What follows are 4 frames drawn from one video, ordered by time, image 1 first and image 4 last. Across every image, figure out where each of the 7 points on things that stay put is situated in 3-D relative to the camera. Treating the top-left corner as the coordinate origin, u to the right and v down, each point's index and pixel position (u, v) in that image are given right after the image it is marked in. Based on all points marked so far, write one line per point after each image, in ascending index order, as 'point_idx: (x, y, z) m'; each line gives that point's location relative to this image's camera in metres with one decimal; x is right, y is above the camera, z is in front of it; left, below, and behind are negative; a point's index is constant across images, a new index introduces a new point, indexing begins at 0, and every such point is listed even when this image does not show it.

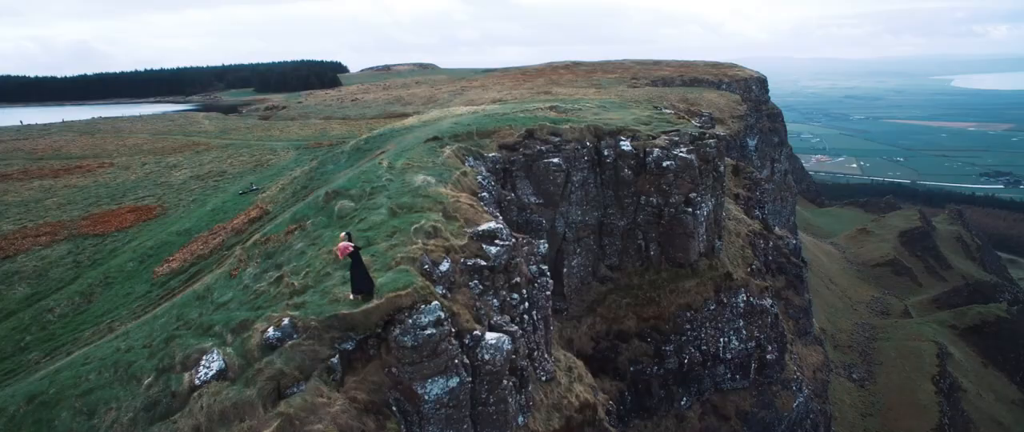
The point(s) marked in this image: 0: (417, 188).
0: (-3.0, +0.8, +19.7) m
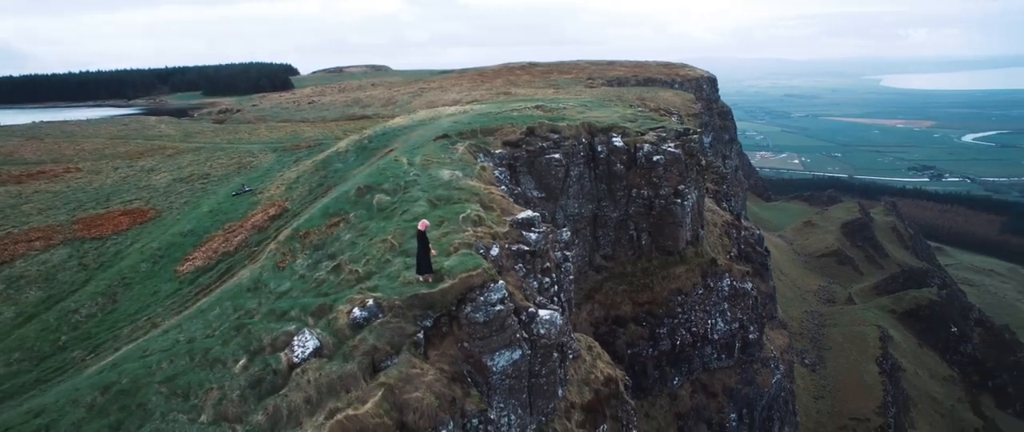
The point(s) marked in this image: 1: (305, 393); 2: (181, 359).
0: (-2.2, +1.1, +20.8) m
1: (-3.9, -3.3, +11.7) m
2: (-7.8, -3.4, +14.7) m
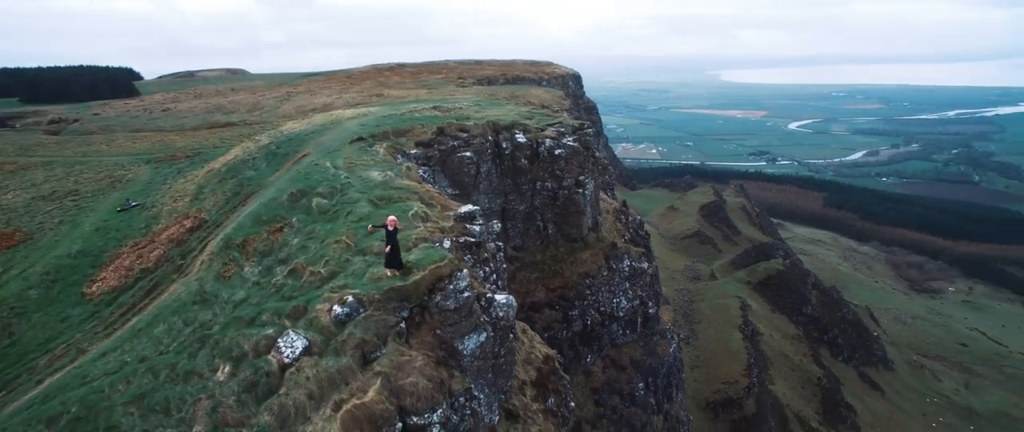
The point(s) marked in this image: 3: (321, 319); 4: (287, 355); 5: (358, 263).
0: (-4.5, +1.1, +21.3) m
1: (-4.0, -3.4, +12.1) m
2: (-8.5, -3.7, +14.1) m
3: (-4.2, -2.3, +13.7) m
4: (-4.7, -2.9, +12.8) m
5: (-4.0, -1.2, +16.1) m
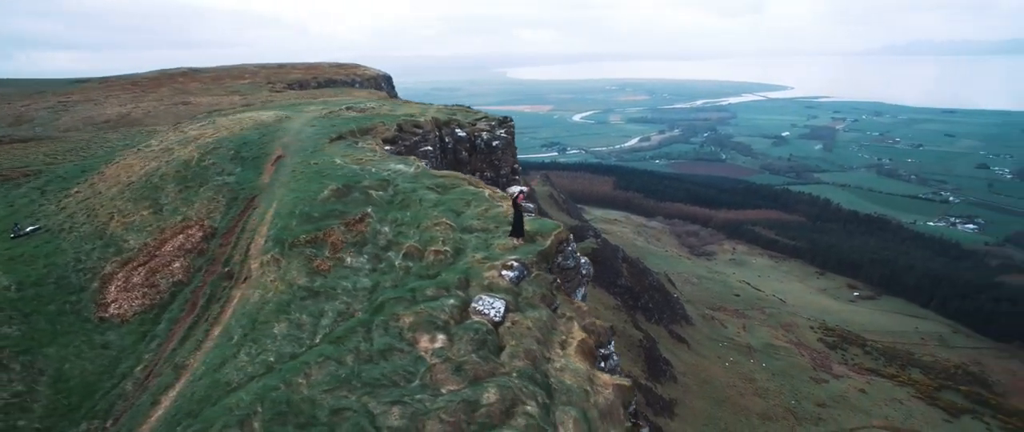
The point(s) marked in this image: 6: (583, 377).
0: (-3.4, +1.5, +22.3) m
1: (+0.5, -2.7, +13.8) m
2: (-4.4, -3.5, +14.3) m
3: (-0.4, -1.7, +15.3) m
4: (-0.4, -2.3, +14.3) m
5: (-1.0, -0.7, +17.6) m
6: (+1.6, -3.6, +13.6) m
